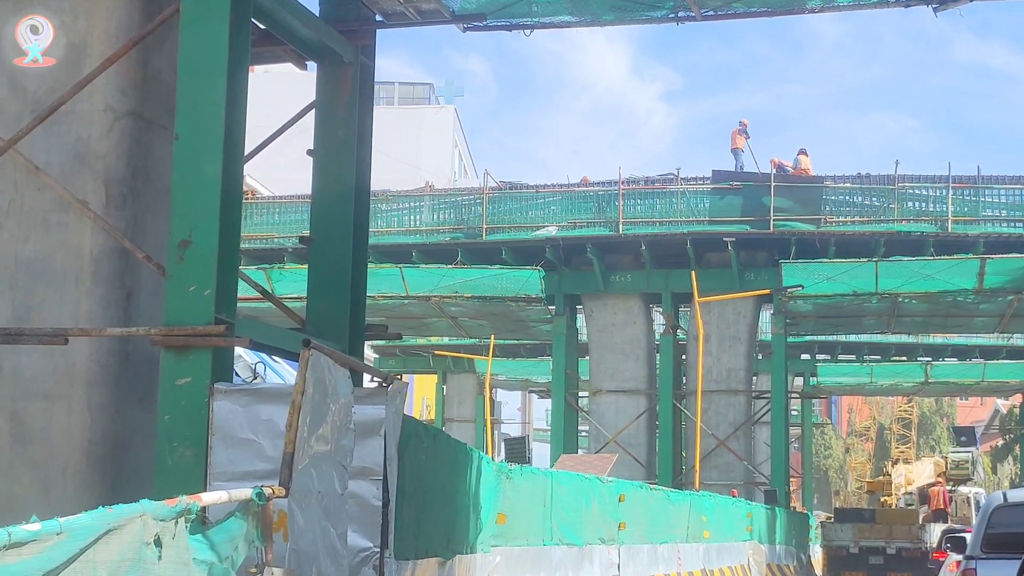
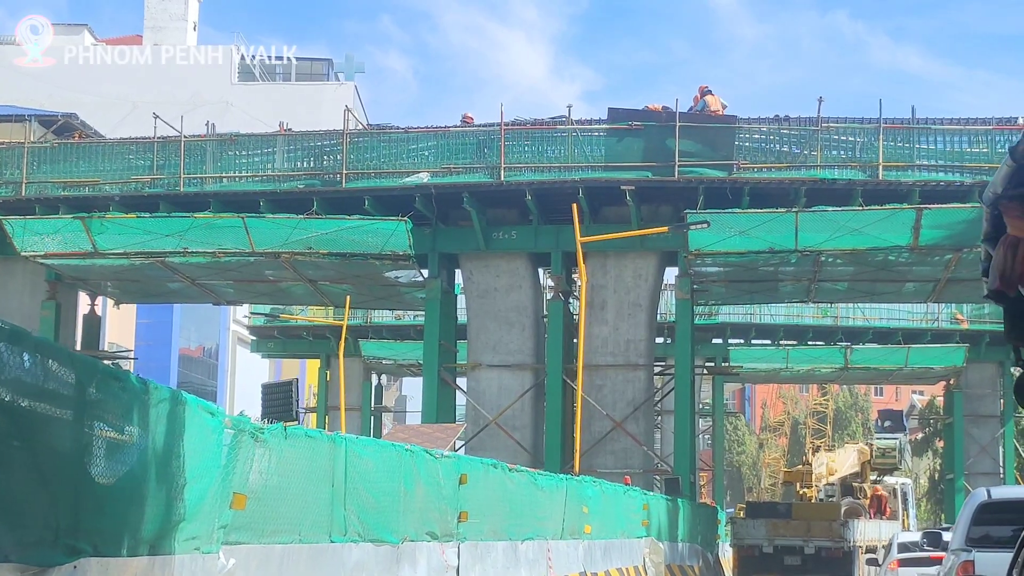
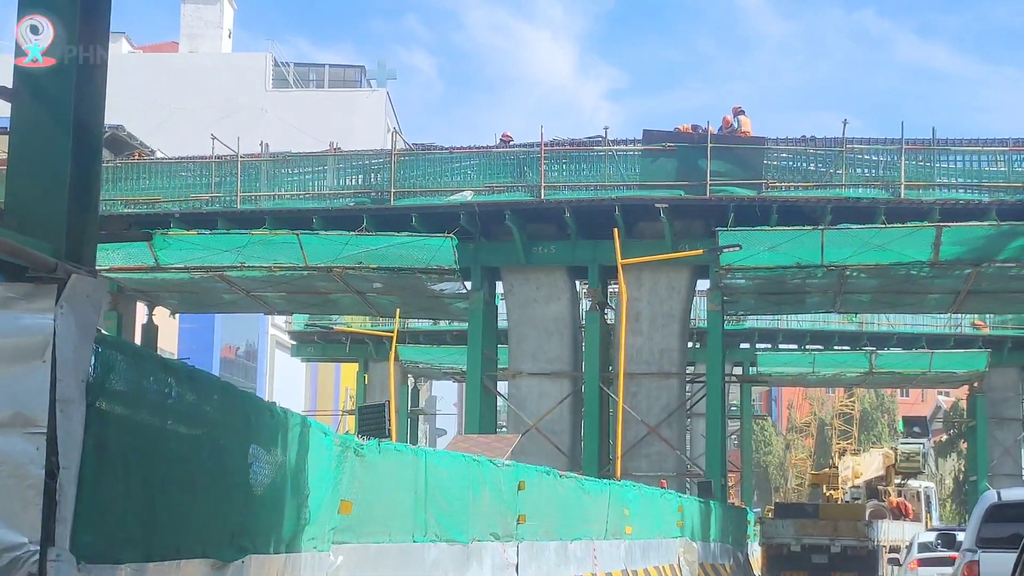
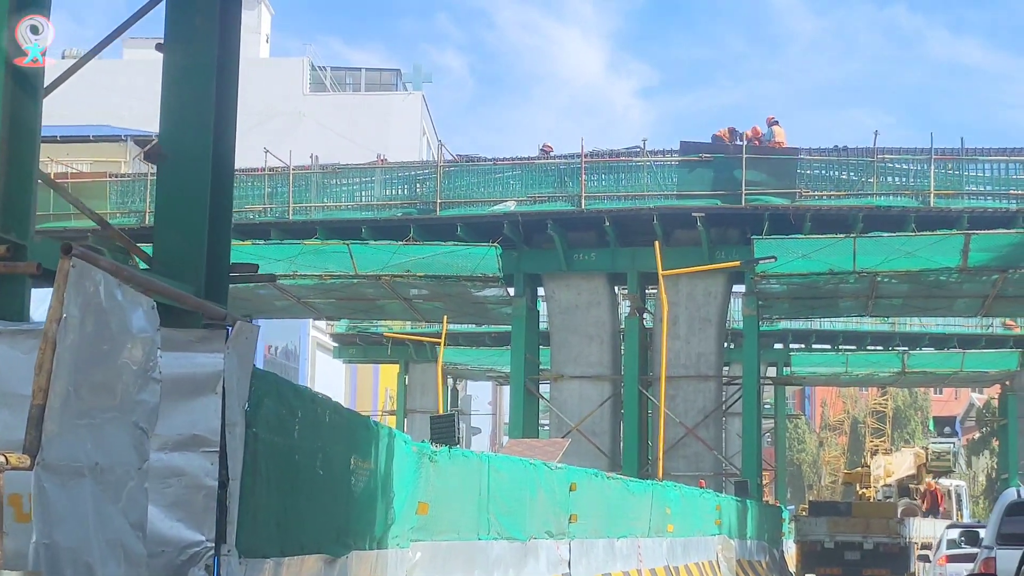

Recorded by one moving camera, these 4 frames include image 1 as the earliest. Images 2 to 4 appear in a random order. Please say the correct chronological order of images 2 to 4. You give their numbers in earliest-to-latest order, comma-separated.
4, 3, 2
